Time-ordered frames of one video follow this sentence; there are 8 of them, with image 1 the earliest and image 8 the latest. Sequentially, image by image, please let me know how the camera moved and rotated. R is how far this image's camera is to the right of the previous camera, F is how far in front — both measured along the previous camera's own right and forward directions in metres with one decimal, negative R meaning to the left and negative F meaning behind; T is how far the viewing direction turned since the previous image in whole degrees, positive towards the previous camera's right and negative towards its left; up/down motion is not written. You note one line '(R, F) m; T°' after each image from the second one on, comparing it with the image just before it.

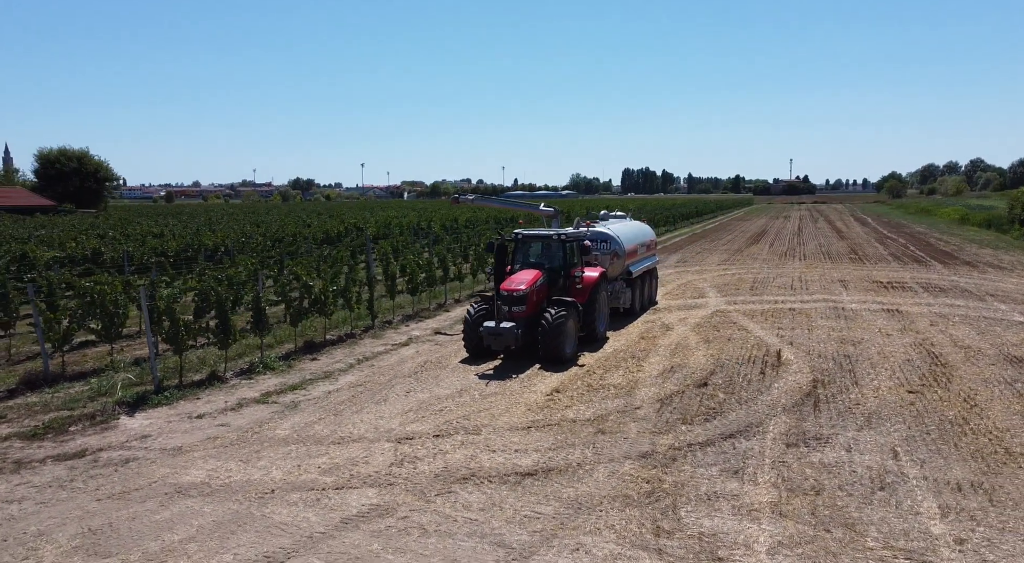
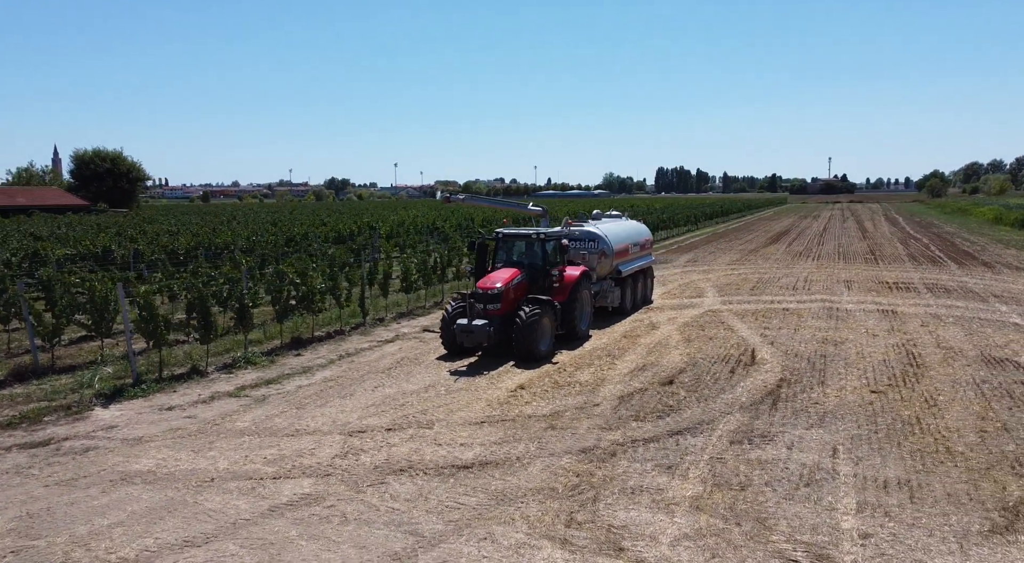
(+0.6, -0.1) m; -1°
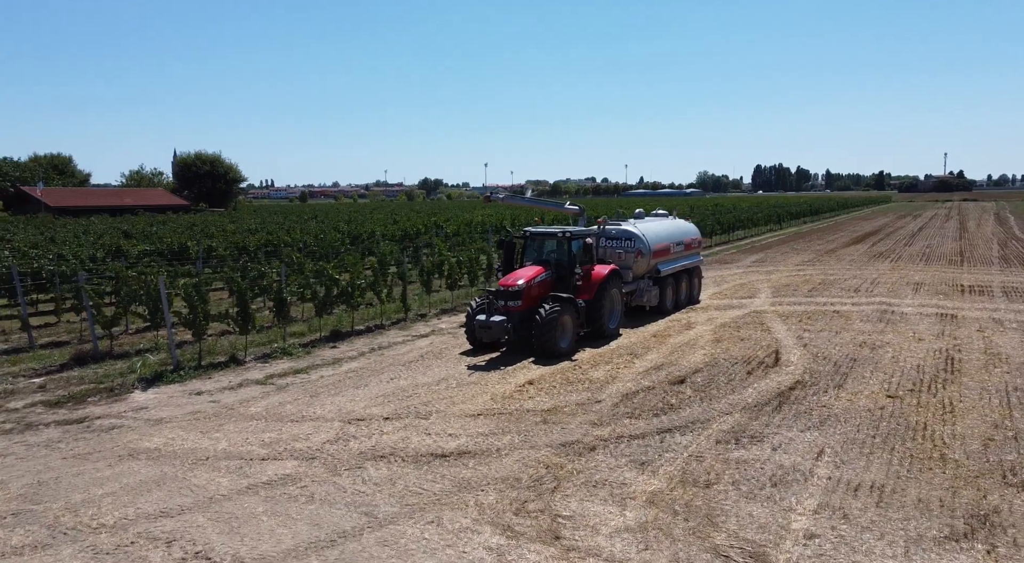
(+0.7, -0.1) m; -6°
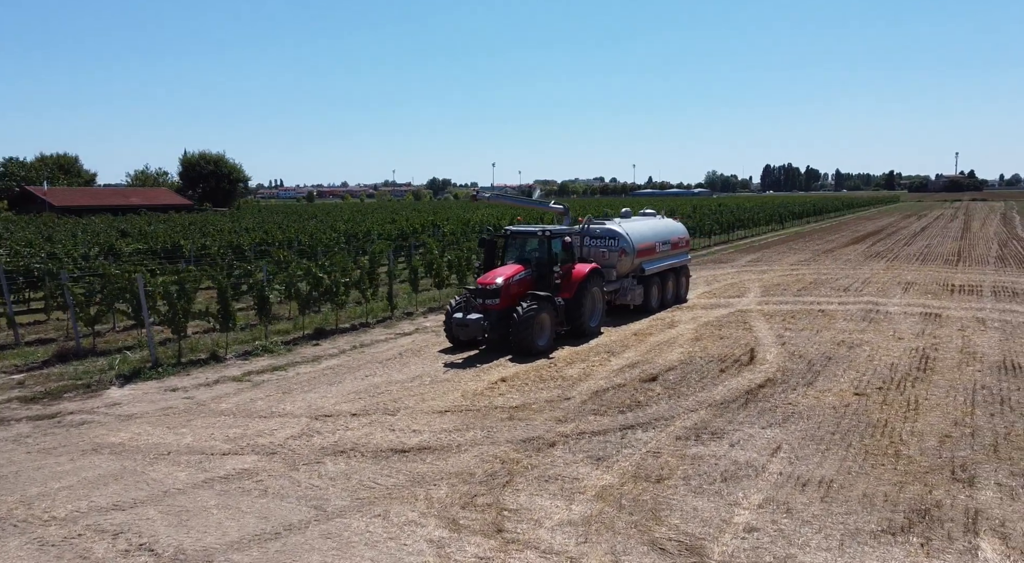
(+0.3, -0.1) m; 0°
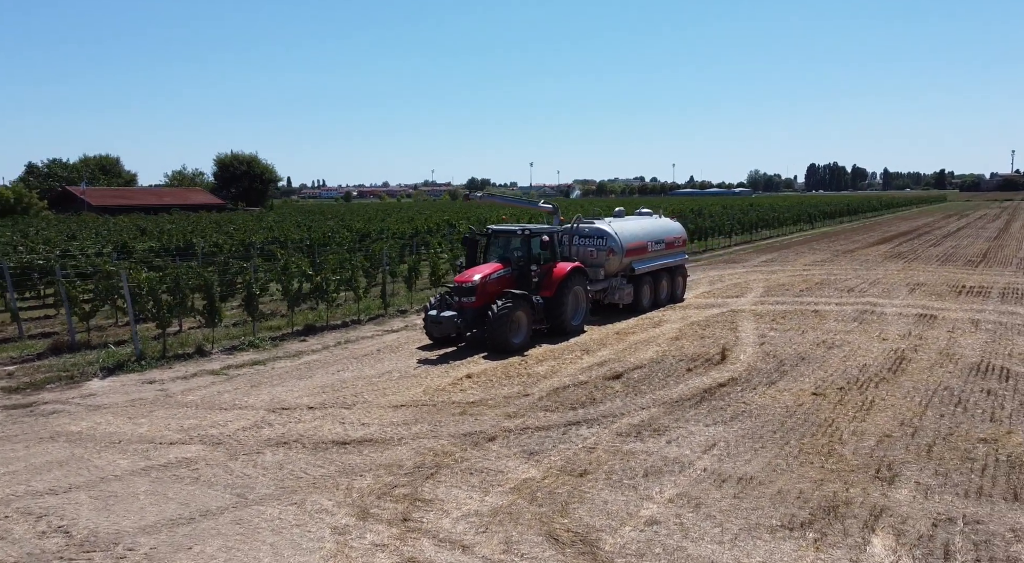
(+0.7, -0.1) m; -2°
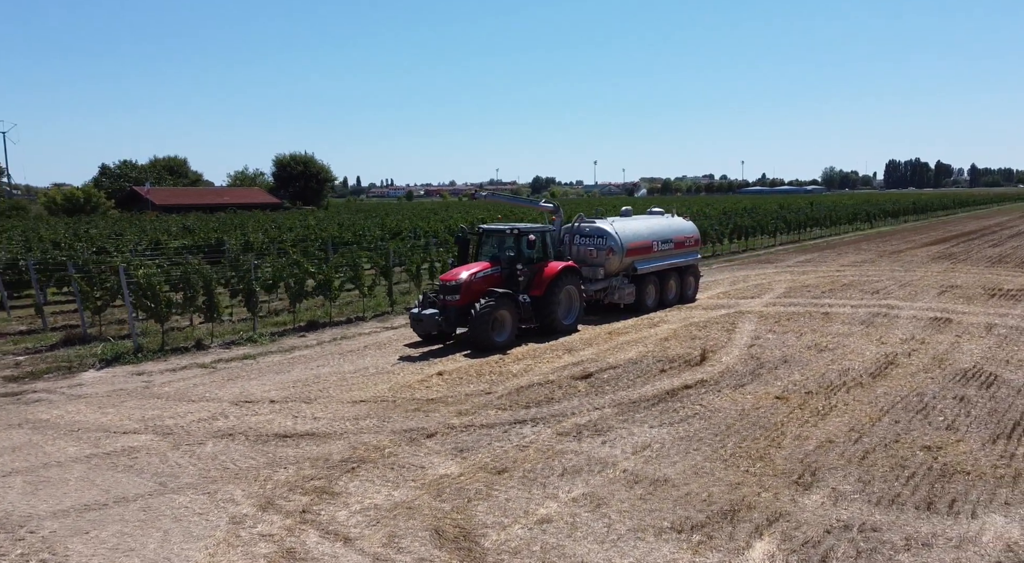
(+0.9, -0.1) m; -3°
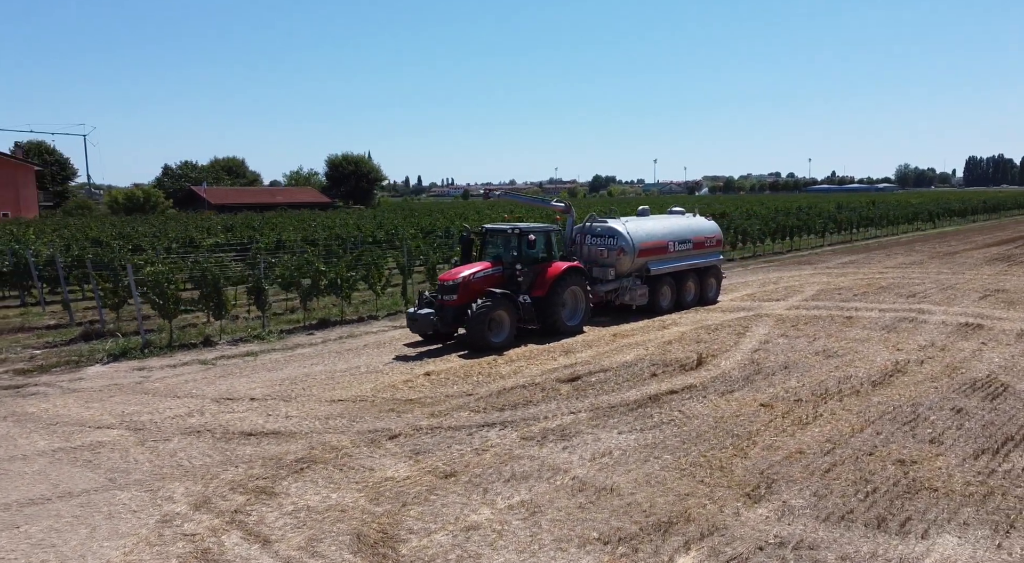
(+0.7, +0.1) m; -4°
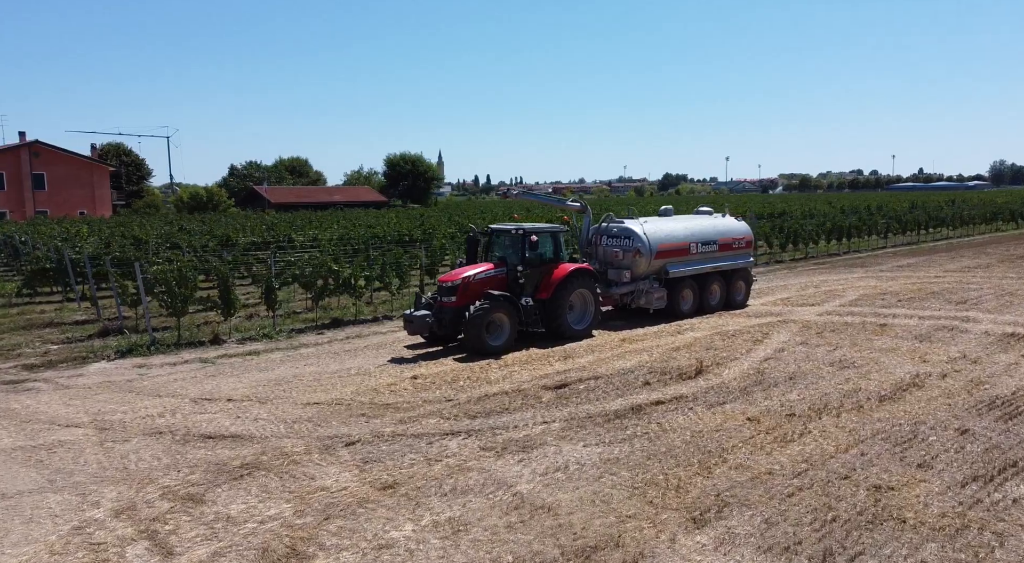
(+0.8, +0.2) m; -4°
